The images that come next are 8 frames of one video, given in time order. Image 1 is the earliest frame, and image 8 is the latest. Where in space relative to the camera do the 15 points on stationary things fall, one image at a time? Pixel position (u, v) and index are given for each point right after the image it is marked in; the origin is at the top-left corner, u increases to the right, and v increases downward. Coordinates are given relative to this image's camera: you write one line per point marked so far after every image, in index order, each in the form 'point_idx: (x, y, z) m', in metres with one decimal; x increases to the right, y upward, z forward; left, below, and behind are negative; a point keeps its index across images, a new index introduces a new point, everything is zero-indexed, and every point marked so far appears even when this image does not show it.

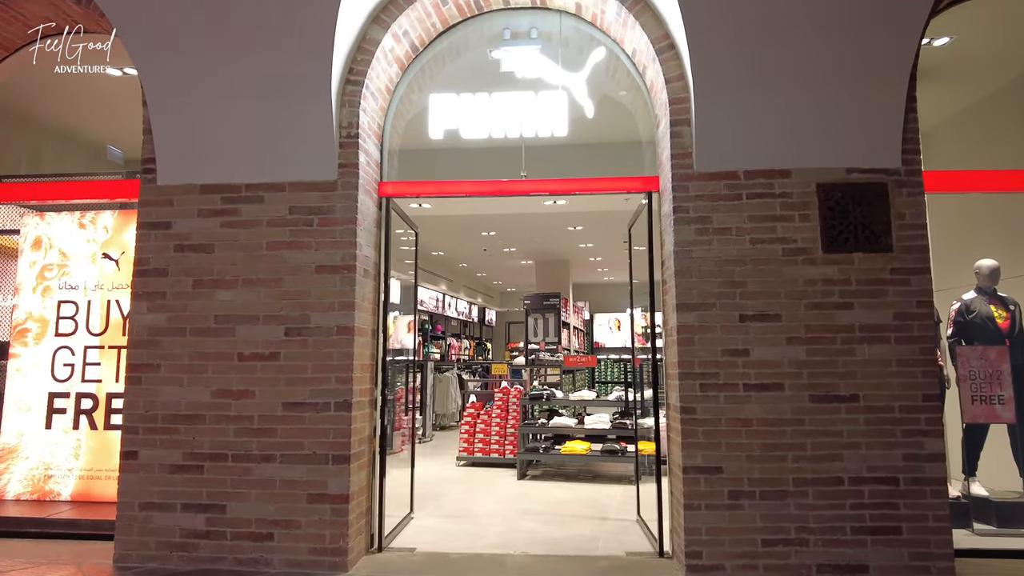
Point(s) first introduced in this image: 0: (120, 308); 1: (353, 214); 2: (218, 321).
0: (-2.9, -0.1, +4.8) m
1: (-0.9, +0.4, +3.7) m
2: (-1.7, -0.2, +3.7) m
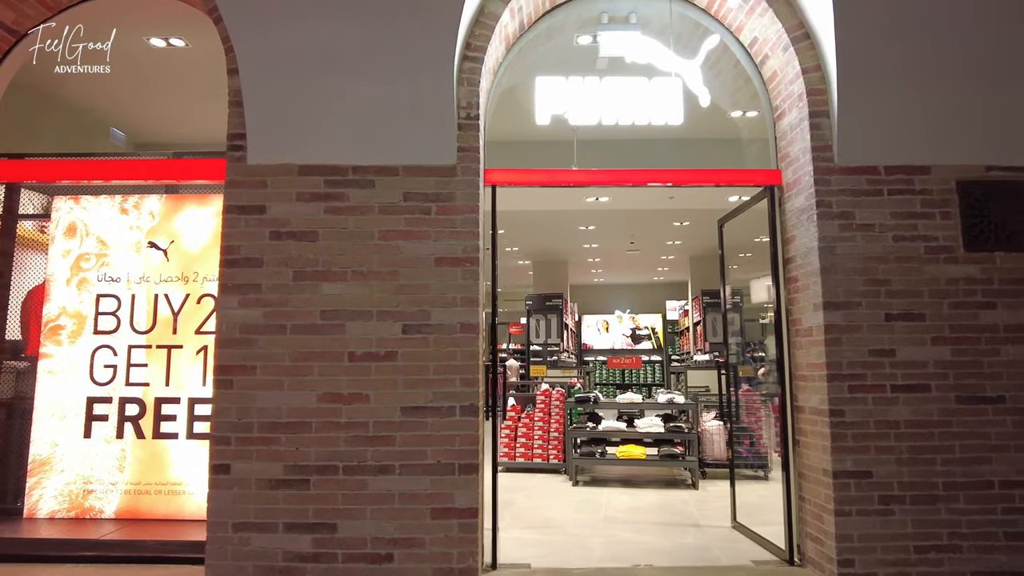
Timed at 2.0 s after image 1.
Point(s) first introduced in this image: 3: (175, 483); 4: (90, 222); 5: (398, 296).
0: (-2.3, -0.1, +4.3) m
1: (-0.2, +0.5, +3.4) m
2: (-1.0, -0.2, +3.3) m
3: (-2.2, -1.2, +4.2) m
4: (-2.9, +0.4, +4.4) m
5: (-0.6, 0.0, +3.3) m
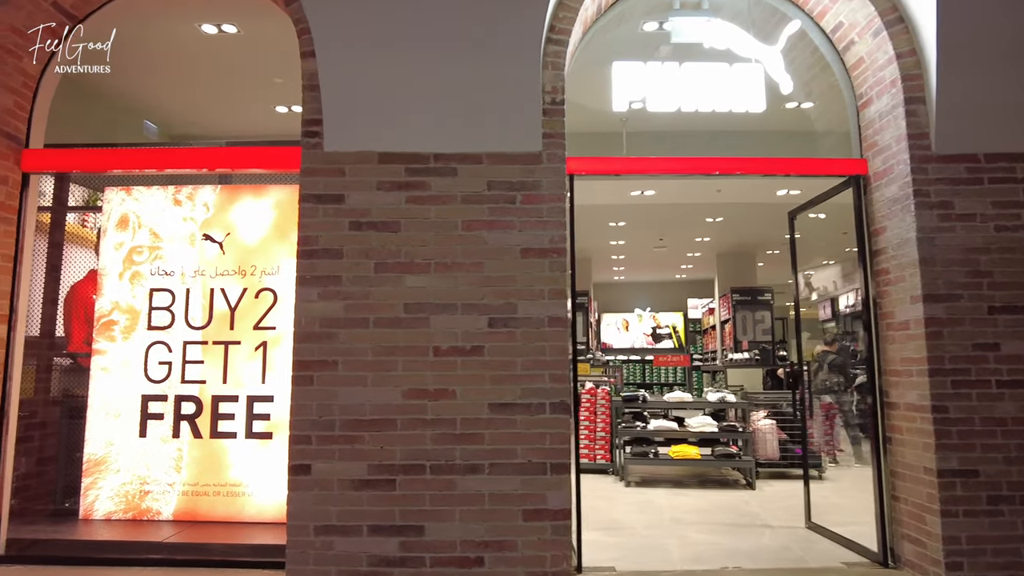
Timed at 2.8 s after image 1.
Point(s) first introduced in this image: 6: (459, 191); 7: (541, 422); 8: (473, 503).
0: (-1.8, -0.1, +4.2) m
1: (+0.2, +0.5, +3.3) m
2: (-0.5, -0.1, +3.2) m
3: (-1.7, -1.2, +4.0) m
4: (-2.4, +0.5, +4.3) m
5: (-0.1, 0.0, +3.2) m
6: (-0.3, +0.5, +3.3) m
7: (+0.1, -0.6, +3.1) m
8: (-0.2, -1.0, +3.1) m
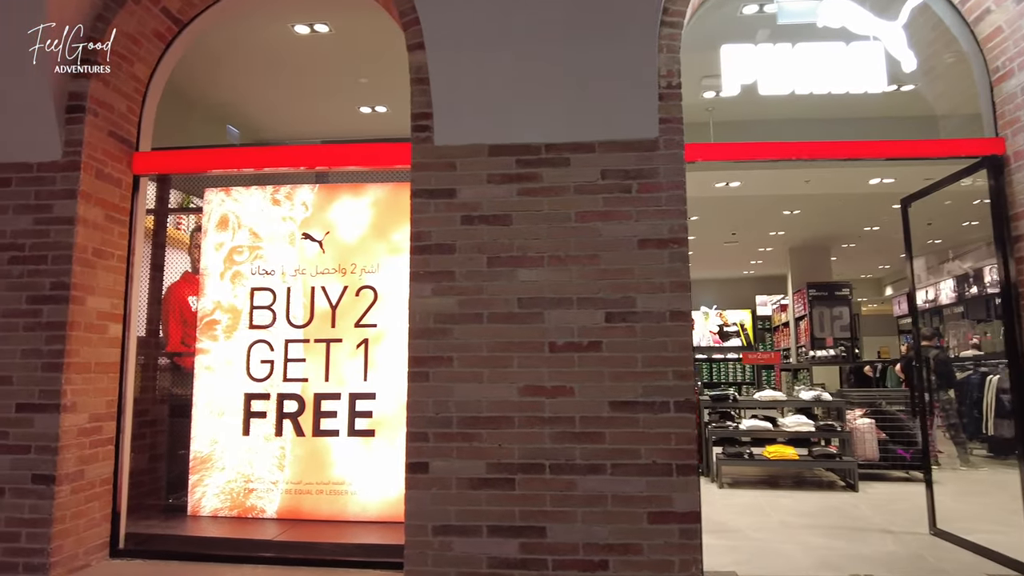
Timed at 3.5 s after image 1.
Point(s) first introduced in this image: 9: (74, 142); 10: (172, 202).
0: (-1.2, -0.1, +4.2) m
1: (+0.8, +0.5, +3.1) m
2: (0.0, -0.1, +3.1) m
3: (-1.1, -1.2, +4.0) m
4: (-1.8, +0.5, +4.3) m
5: (+0.4, 0.0, +3.1) m
6: (+0.3, +0.5, +3.2) m
7: (+0.7, -0.6, +3.0) m
8: (+0.4, -1.0, +3.0) m
9: (-2.4, +0.8, +3.5) m
10: (-2.2, +0.6, +4.2) m
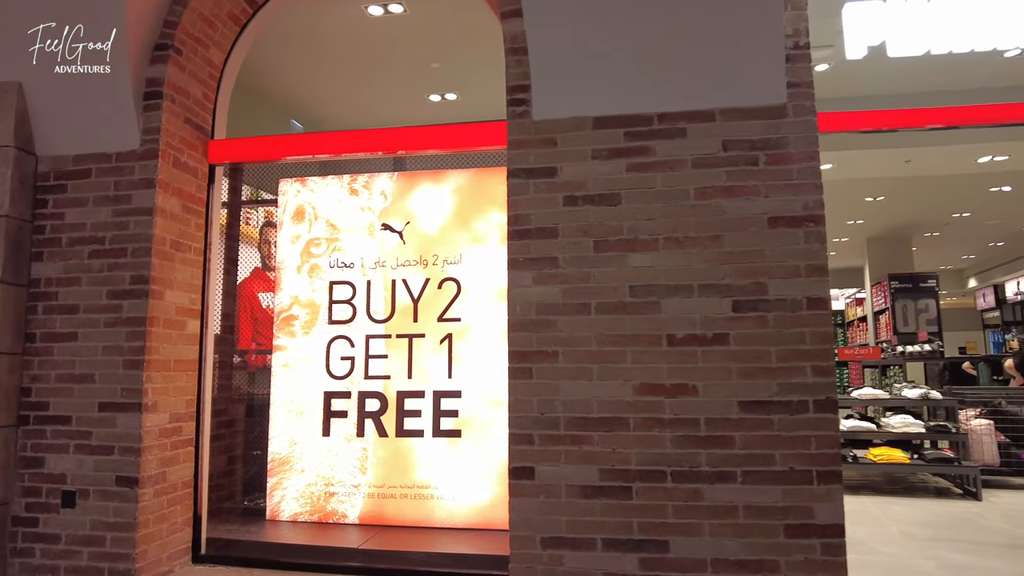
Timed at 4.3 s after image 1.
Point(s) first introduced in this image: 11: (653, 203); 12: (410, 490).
0: (-0.6, 0.0, +4.0) m
1: (+1.3, +0.6, +2.8) m
2: (+0.5, 0.0, +2.8) m
3: (-0.5, -1.2, +3.8) m
4: (-1.2, +0.5, +4.1) m
5: (+0.9, +0.1, +2.8) m
6: (+0.8, +0.6, +2.8) m
7: (+1.2, -0.5, +2.6) m
8: (+0.9, -0.9, +2.6) m
9: (-1.9, +0.8, +3.4) m
10: (-1.7, +0.6, +4.1) m
11: (+0.6, +0.4, +2.8) m
12: (-0.6, -1.2, +3.8) m
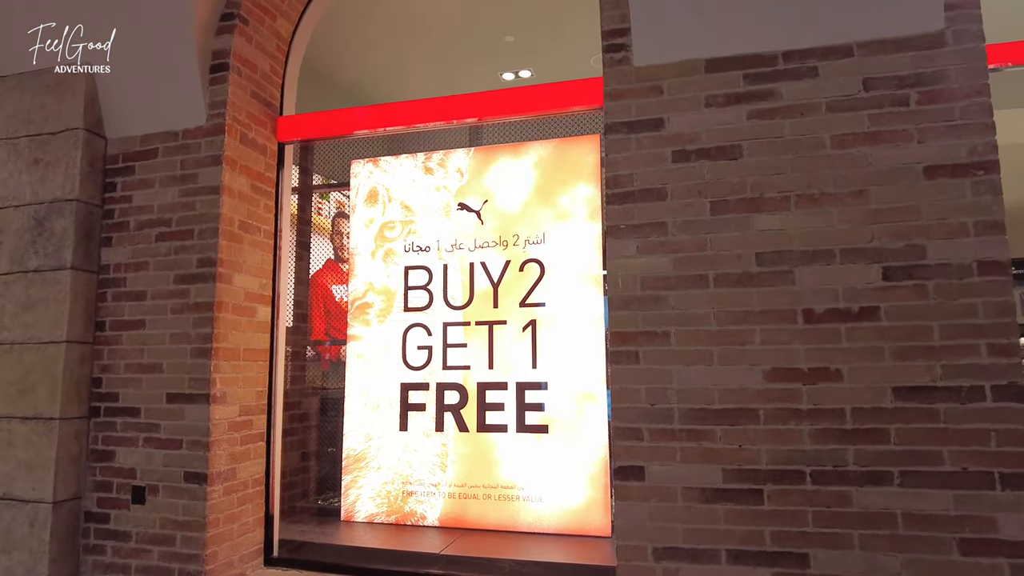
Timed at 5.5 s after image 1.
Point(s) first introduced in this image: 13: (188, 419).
0: (-0.1, +0.1, +3.6) m
1: (+1.6, +0.7, +2.3) m
2: (+0.9, +0.1, +2.4) m
3: (0.0, -1.1, +3.4) m
4: (-0.7, +0.6, +3.9) m
5: (+1.3, +0.2, +2.3) m
6: (+1.1, +0.7, +2.4) m
7: (+1.5, -0.4, +2.1) m
8: (+1.2, -0.8, +2.2) m
9: (-1.5, +0.9, +3.2) m
10: (-1.2, +0.7, +3.8) m
11: (+1.0, +0.5, +2.4) m
12: (-0.1, -1.1, +3.5) m
13: (-1.5, -0.6, +3.0) m
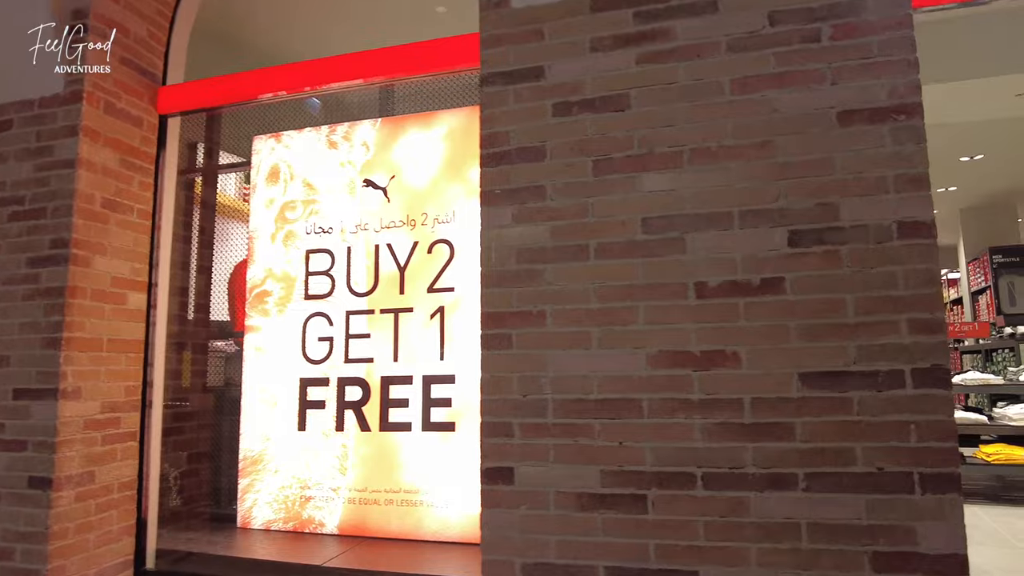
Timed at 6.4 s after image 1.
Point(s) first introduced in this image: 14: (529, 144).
0: (-0.6, +0.2, +3.3) m
1: (+1.2, +0.8, +1.9) m
2: (+0.4, +0.2, +2.0) m
3: (-0.5, -1.0, +3.1) m
4: (-1.2, +0.7, +3.5) m
5: (+0.8, +0.3, +2.0) m
6: (+0.7, +0.8, +2.1) m
7: (+1.1, -0.3, +1.8) m
8: (+0.8, -0.7, +1.8) m
9: (-1.9, +1.0, +2.9) m
10: (-1.6, +0.7, +3.5) m
11: (+0.5, +0.6, +2.1) m
12: (-0.6, -1.0, +3.1) m
13: (-1.9, -0.5, +2.7) m
14: (0.0, +0.5, +2.2) m
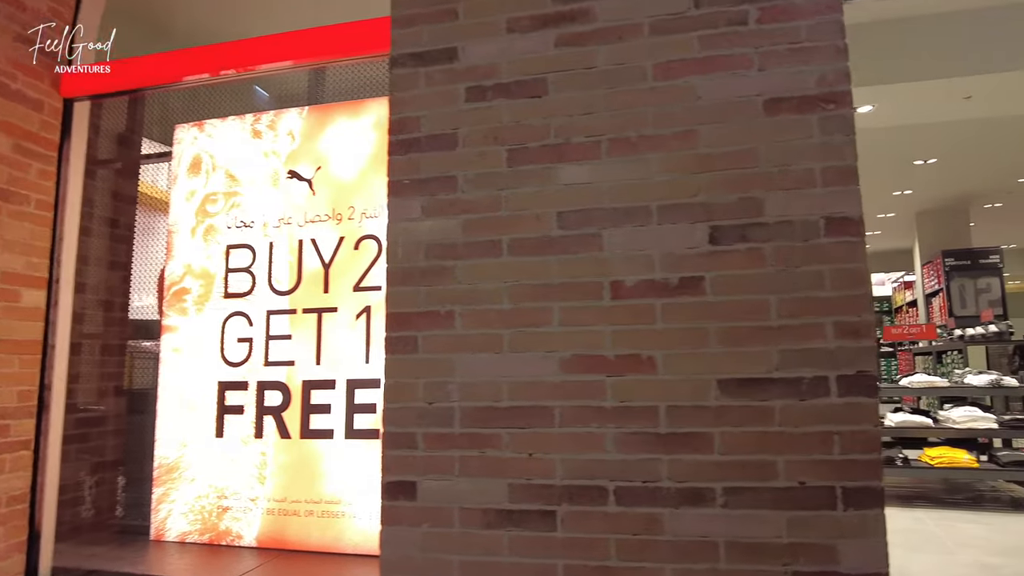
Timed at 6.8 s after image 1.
0: (-0.9, +0.2, +3.1) m
1: (+0.9, +0.8, +1.8) m
2: (+0.2, +0.2, +1.9) m
3: (-0.8, -1.0, +2.9) m
4: (-1.5, +0.7, +3.3) m
5: (+0.5, +0.3, +1.8) m
6: (+0.4, +0.8, +1.9) m
7: (+0.8, -0.3, +1.7) m
8: (+0.5, -0.7, +1.7) m
9: (-2.2, +1.0, +2.6) m
10: (-2.0, +0.8, +3.3) m
11: (+0.2, +0.6, +1.9) m
12: (-0.9, -1.0, +2.9) m
13: (-2.2, -0.5, +2.4) m
14: (-0.2, +0.5, +2.0) m
